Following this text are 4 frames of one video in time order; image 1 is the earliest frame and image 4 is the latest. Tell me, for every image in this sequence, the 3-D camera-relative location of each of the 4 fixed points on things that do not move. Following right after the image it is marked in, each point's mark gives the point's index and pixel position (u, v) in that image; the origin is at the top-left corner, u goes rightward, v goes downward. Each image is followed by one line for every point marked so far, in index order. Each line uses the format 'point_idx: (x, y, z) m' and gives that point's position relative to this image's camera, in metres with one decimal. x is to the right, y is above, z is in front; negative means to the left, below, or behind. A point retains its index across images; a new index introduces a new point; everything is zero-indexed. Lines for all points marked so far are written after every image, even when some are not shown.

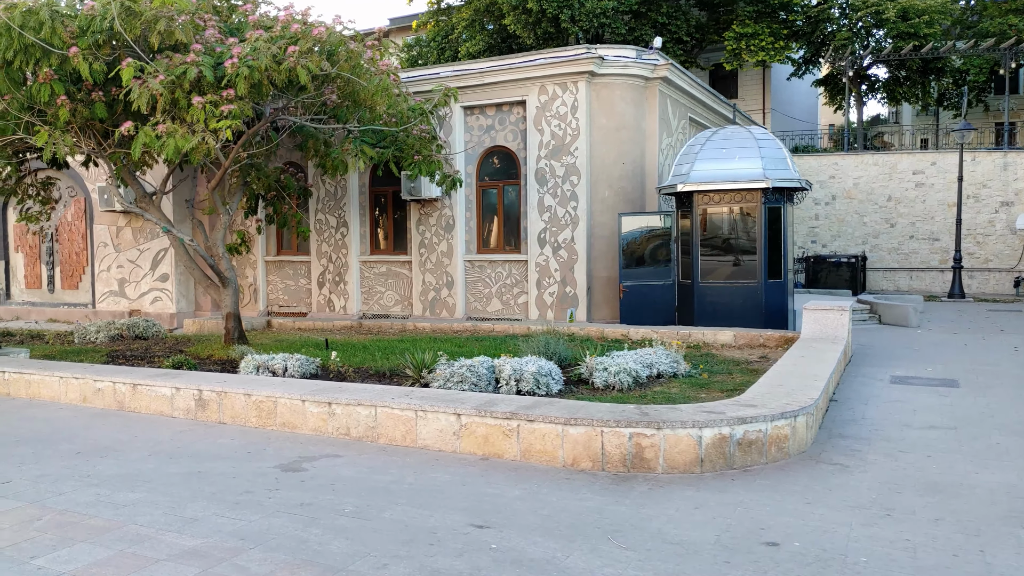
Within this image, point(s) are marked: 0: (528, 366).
0: (+0.2, -0.8, +8.0) m
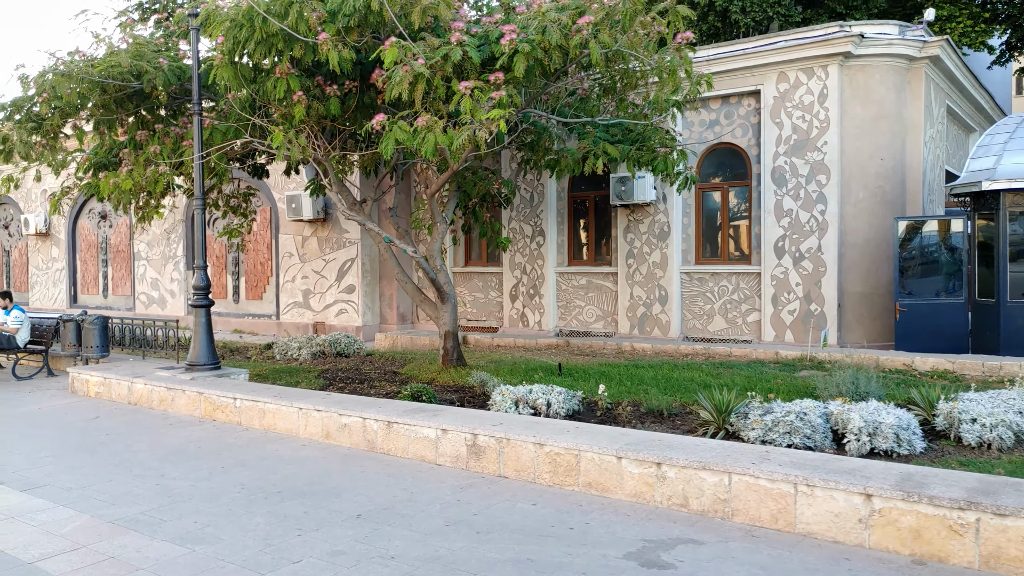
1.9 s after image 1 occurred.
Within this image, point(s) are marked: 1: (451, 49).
0: (+2.9, -1.0, +6.2) m
1: (-0.5, +2.2, +7.0) m
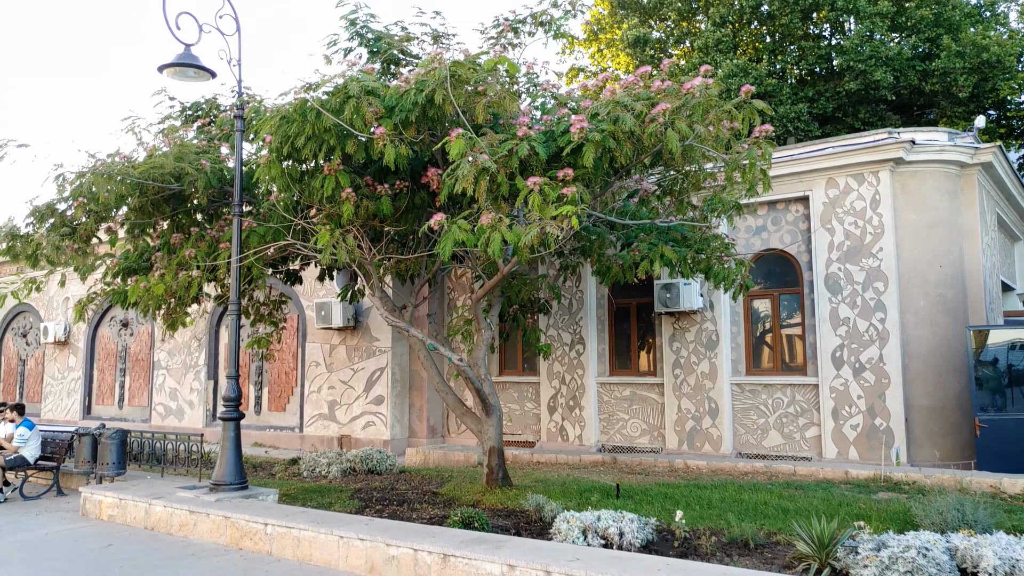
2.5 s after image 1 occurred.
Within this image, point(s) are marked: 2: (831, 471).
0: (+3.4, -1.8, +5.3) m
1: (+0.1, +1.3, +6.7) m
2: (+4.3, -2.4, +10.5) m
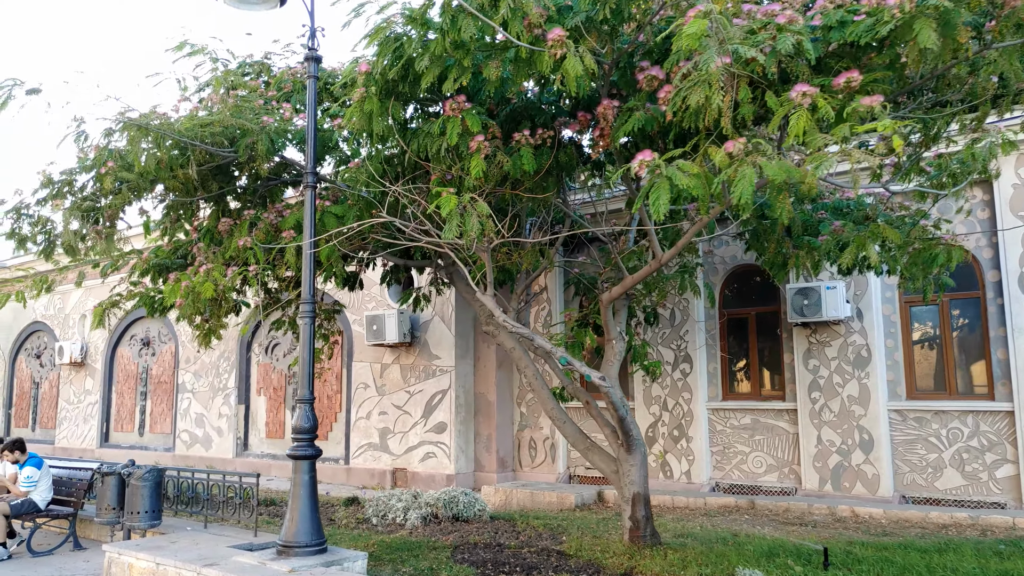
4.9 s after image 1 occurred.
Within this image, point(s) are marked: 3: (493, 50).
0: (+4.8, -1.6, +3.0) m
1: (+1.5, +1.4, +4.4) m
2: (+5.7, -2.4, +8.1) m
3: (-0.1, +1.5, +5.1) m
